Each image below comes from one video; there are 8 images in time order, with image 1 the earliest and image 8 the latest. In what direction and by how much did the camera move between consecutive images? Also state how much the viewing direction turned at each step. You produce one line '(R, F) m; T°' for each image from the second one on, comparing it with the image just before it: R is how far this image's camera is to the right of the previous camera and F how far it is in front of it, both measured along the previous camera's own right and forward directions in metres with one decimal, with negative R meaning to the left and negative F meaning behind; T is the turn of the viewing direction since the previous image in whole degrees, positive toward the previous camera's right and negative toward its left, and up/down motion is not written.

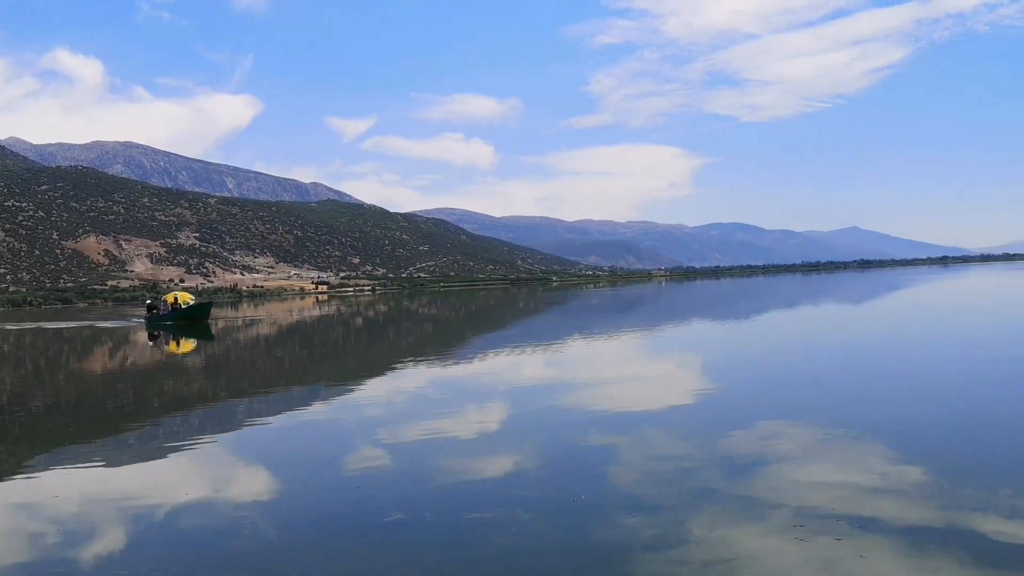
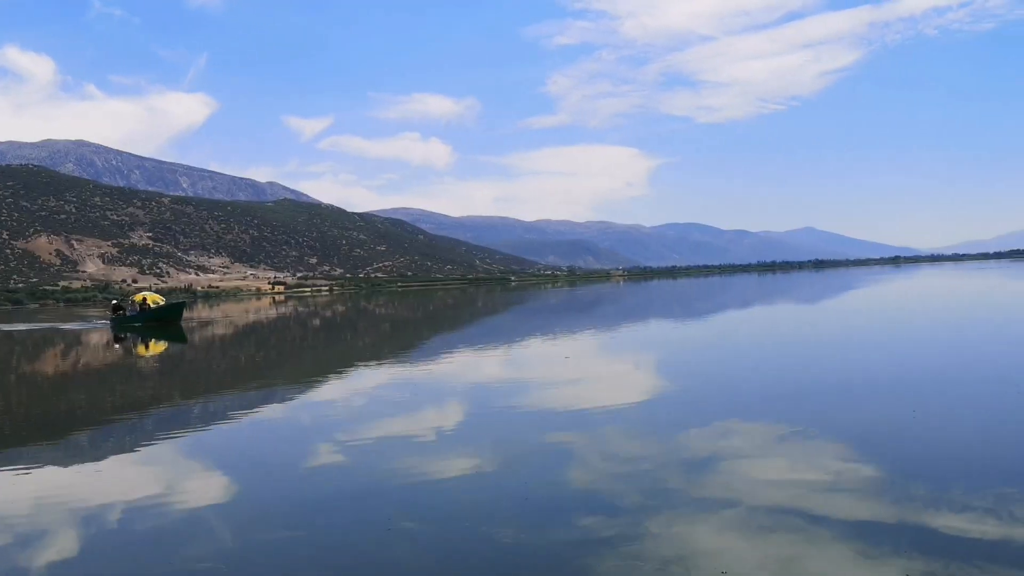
(-1.3, 0.0) m; +3°
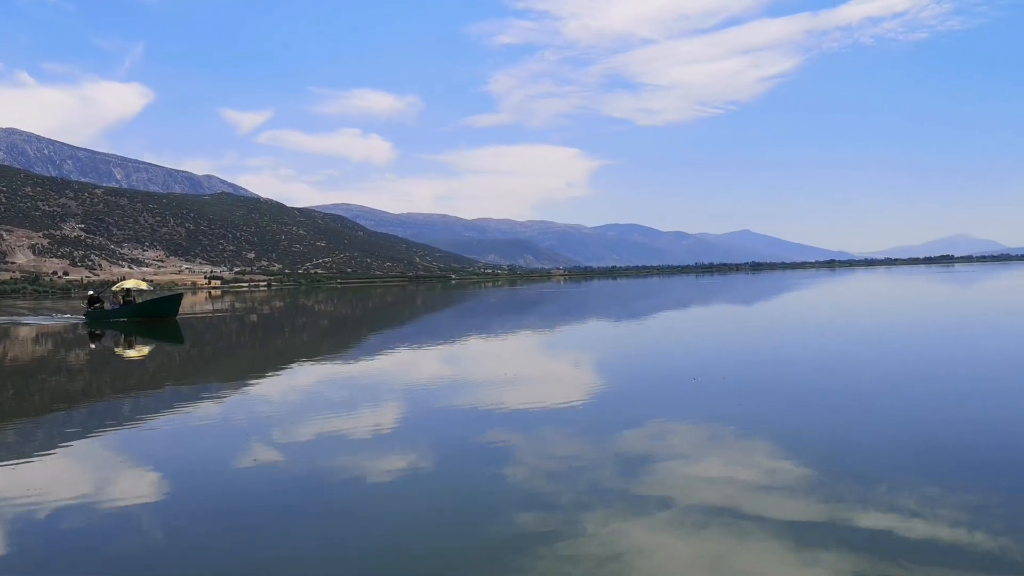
(0.0, 0.0) m; +3°
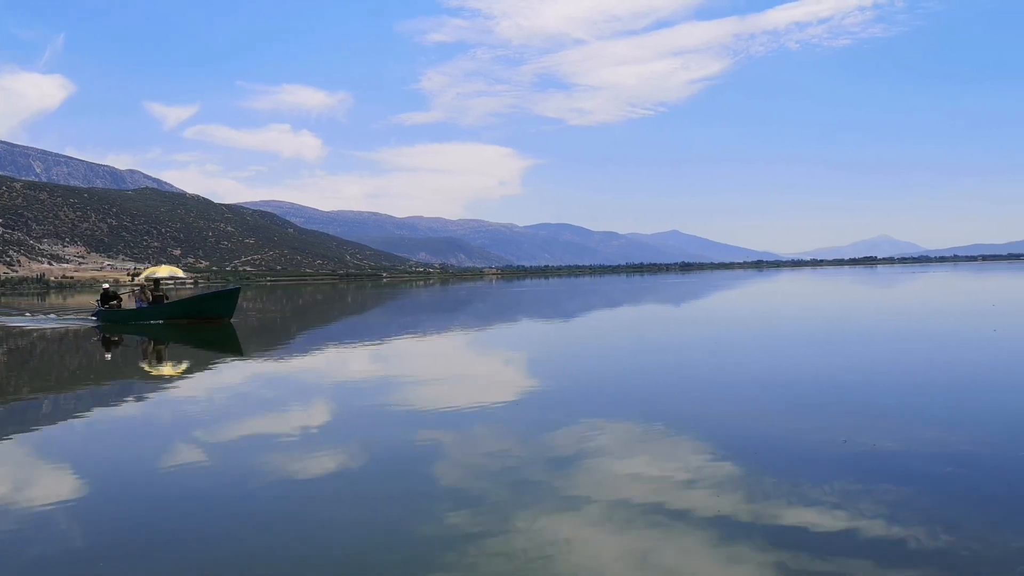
(0.0, 0.0) m; +4°
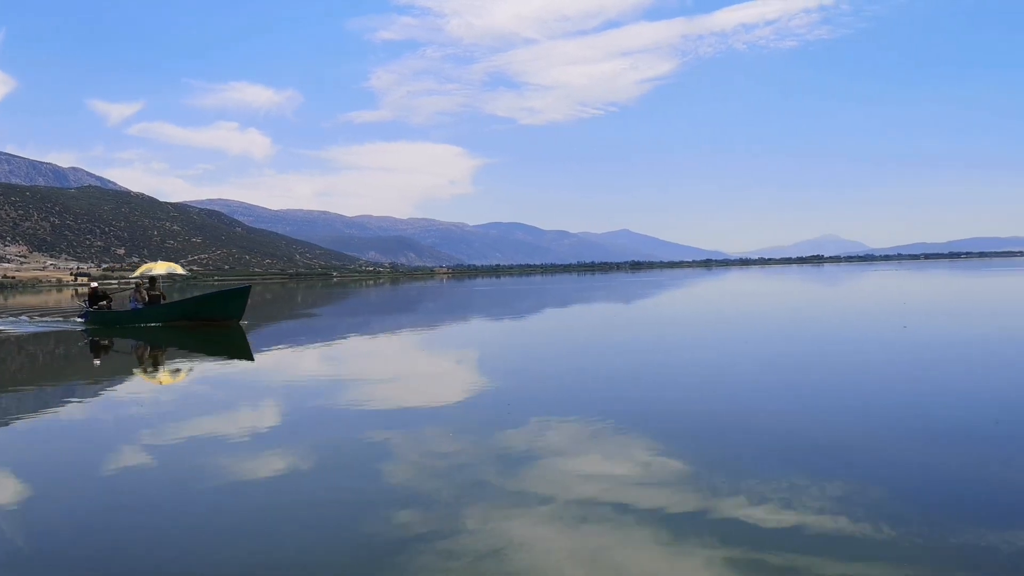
(0.0, 0.0) m; +3°
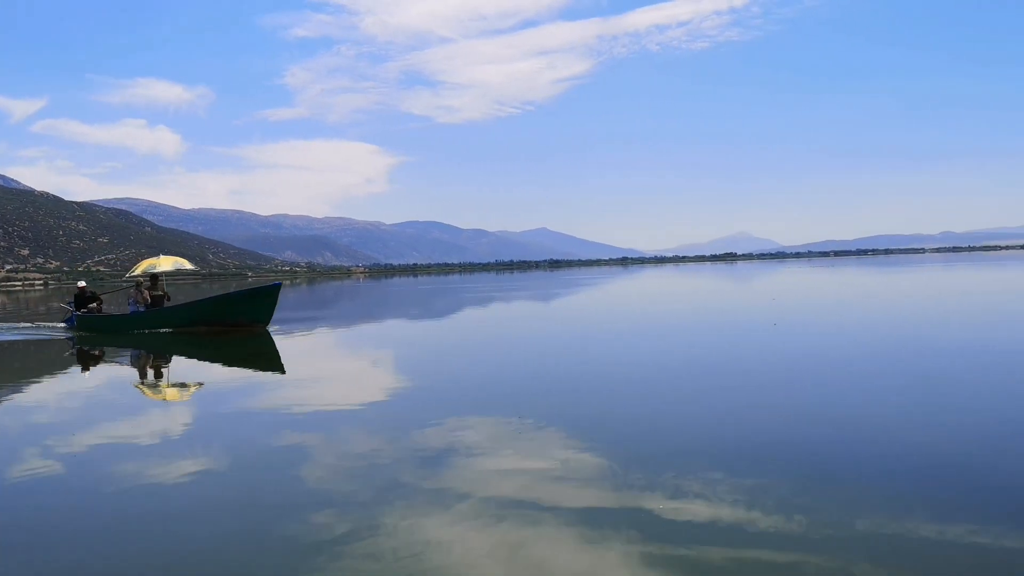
(0.0, 0.0) m; +4°
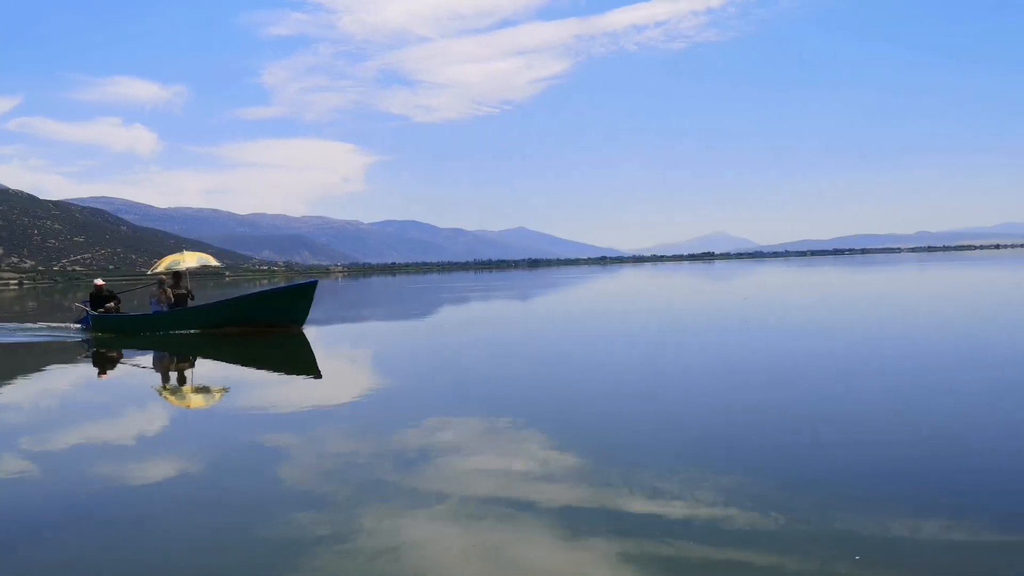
(+0.4, 0.0) m; -6°
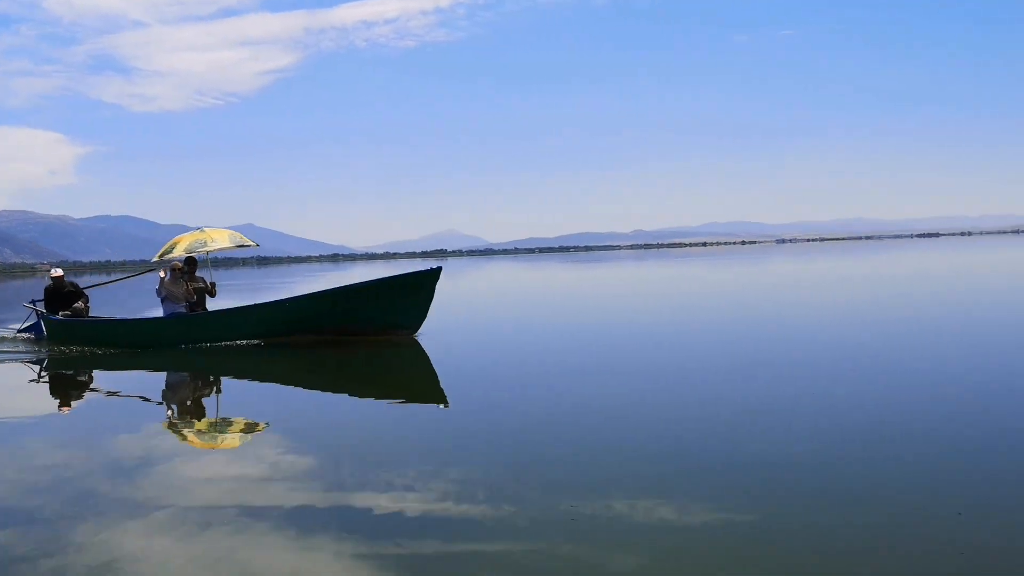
(+0.6, +0.1) m; +5°
